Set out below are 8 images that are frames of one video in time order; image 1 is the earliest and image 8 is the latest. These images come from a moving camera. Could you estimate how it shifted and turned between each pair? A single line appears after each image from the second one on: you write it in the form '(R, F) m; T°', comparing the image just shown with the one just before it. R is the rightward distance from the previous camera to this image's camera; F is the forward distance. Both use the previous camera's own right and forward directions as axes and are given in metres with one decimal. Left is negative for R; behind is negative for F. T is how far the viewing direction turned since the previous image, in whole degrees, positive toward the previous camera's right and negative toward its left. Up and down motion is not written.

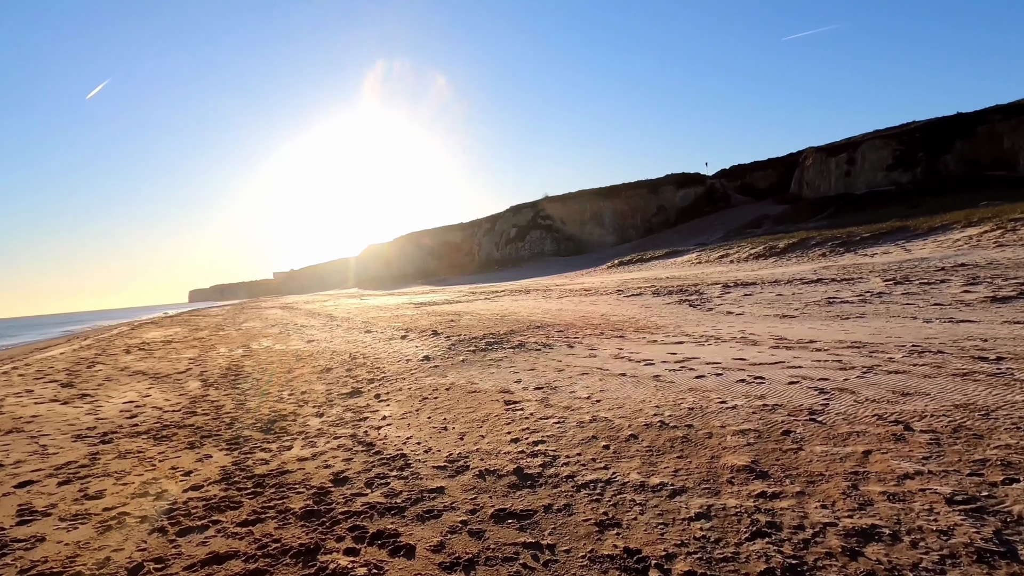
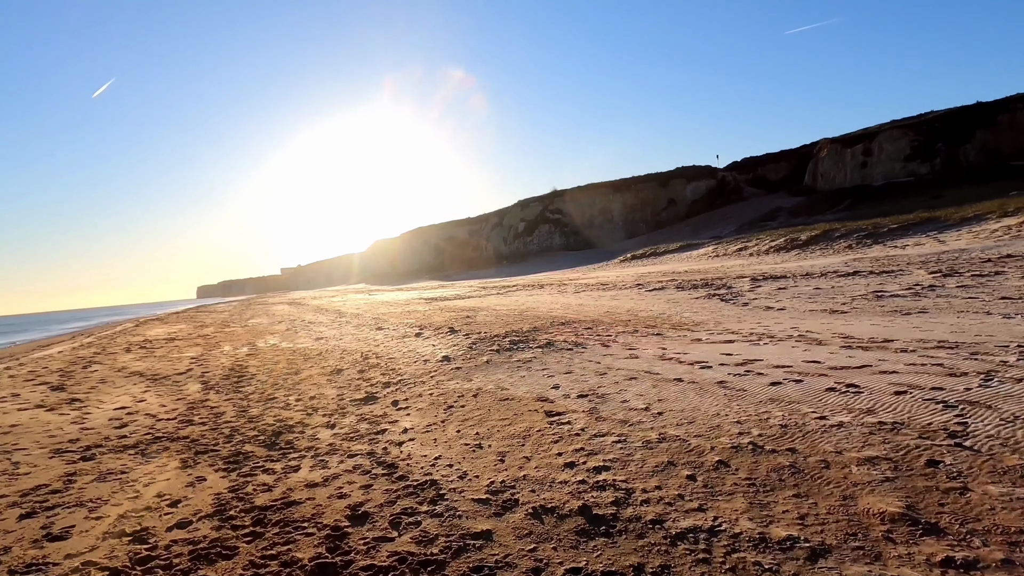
(-0.3, +0.8) m; -1°
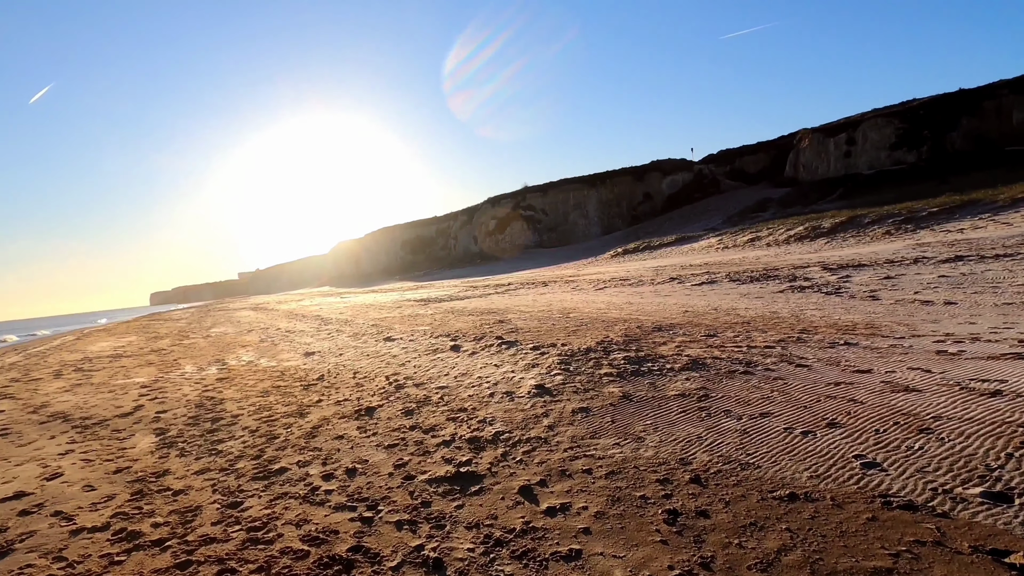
(-1.4, +3.1) m; +3°
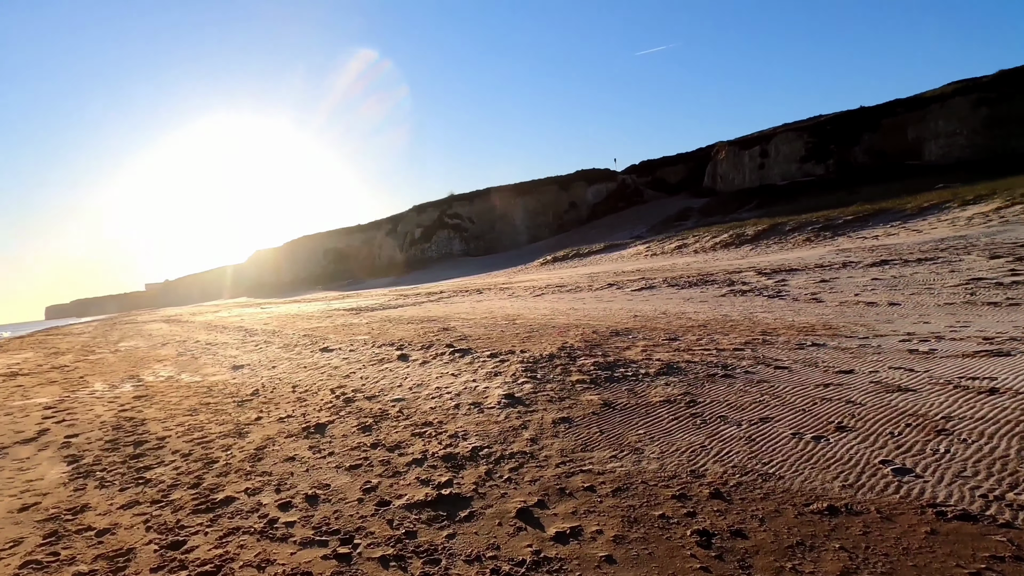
(-0.3, +0.4) m; +7°
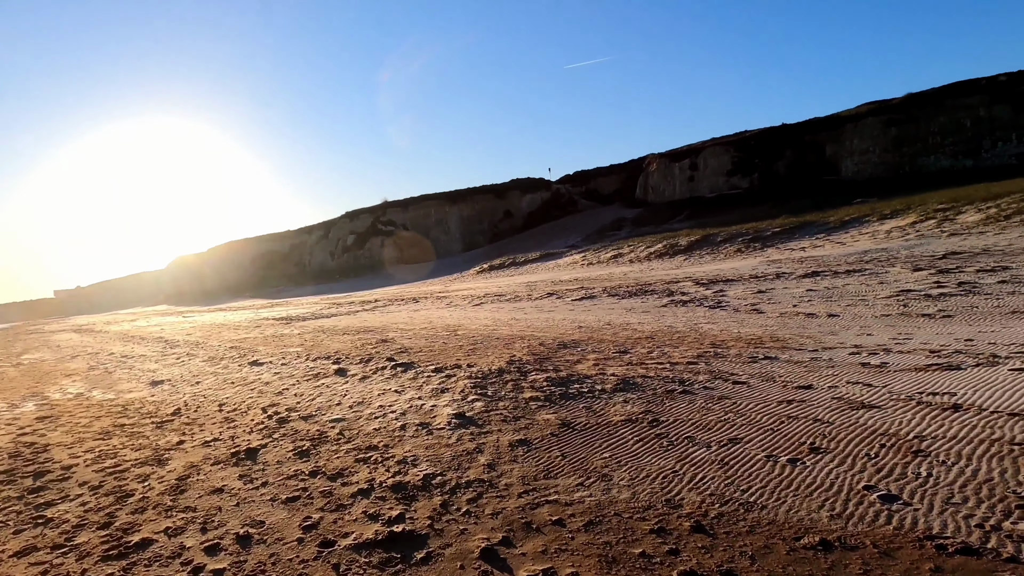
(-0.1, +0.3) m; +6°
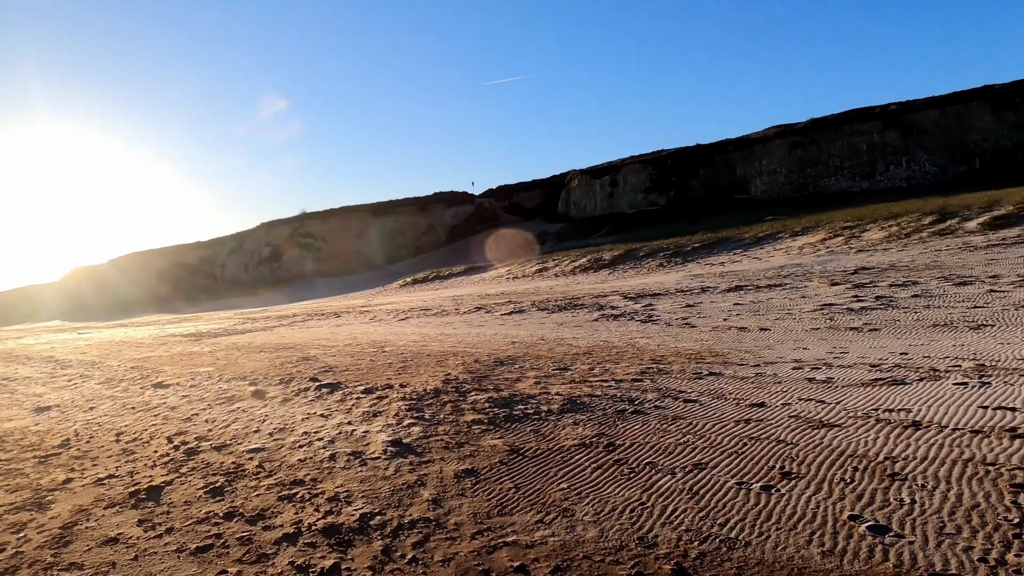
(-0.1, +0.4) m; +7°
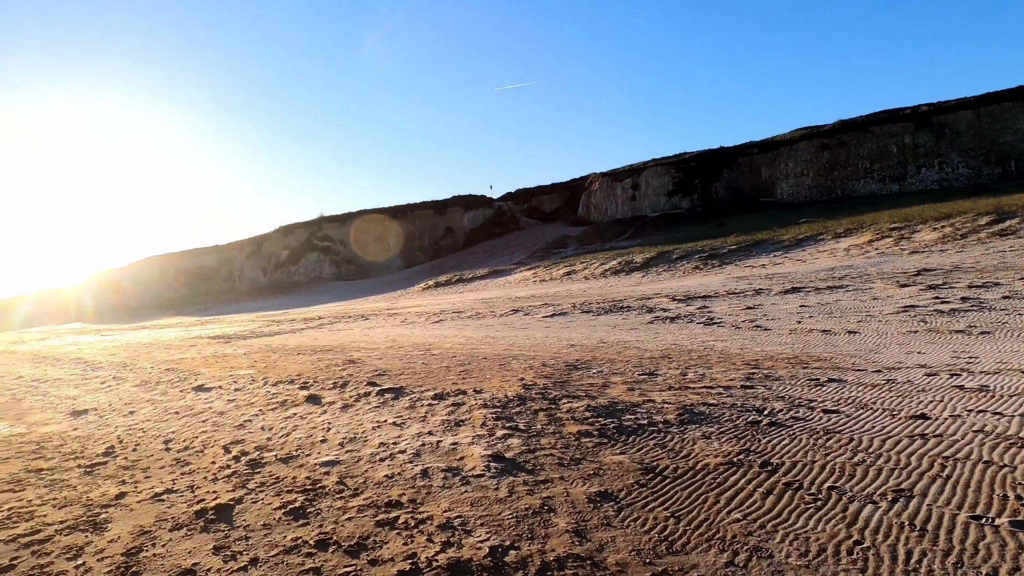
(-0.6, +0.6) m; -1°
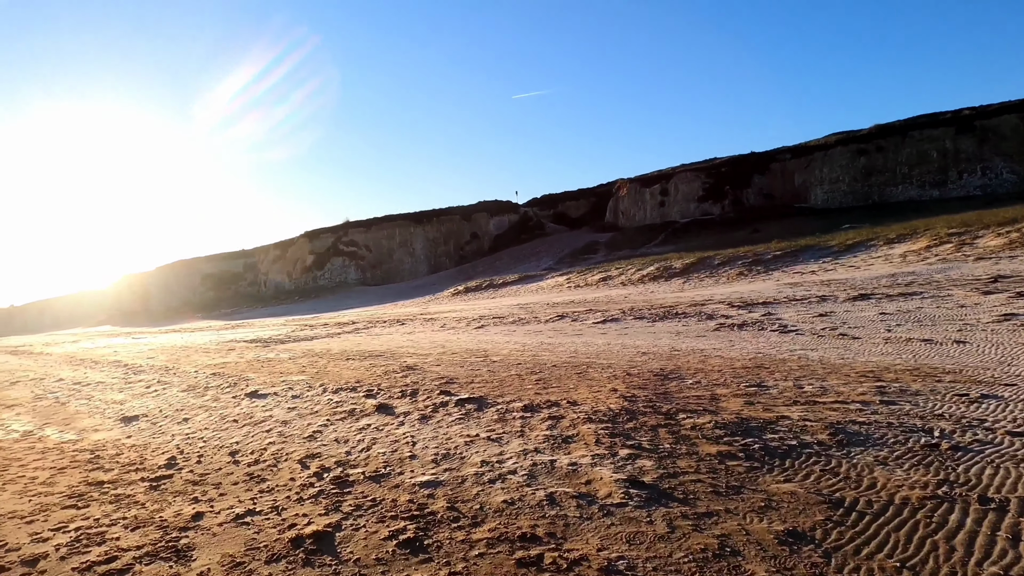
(-0.6, +0.5) m; -2°
